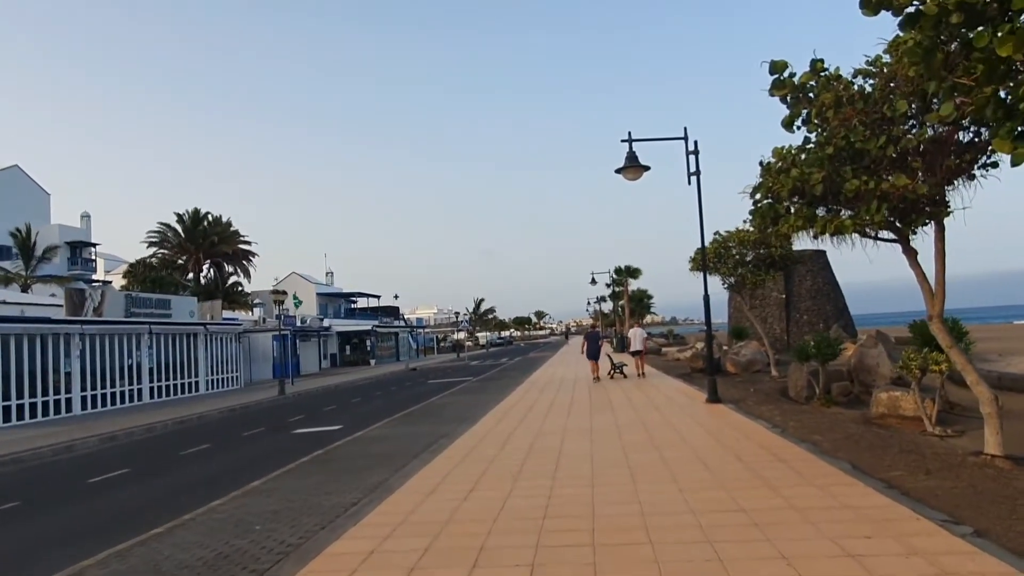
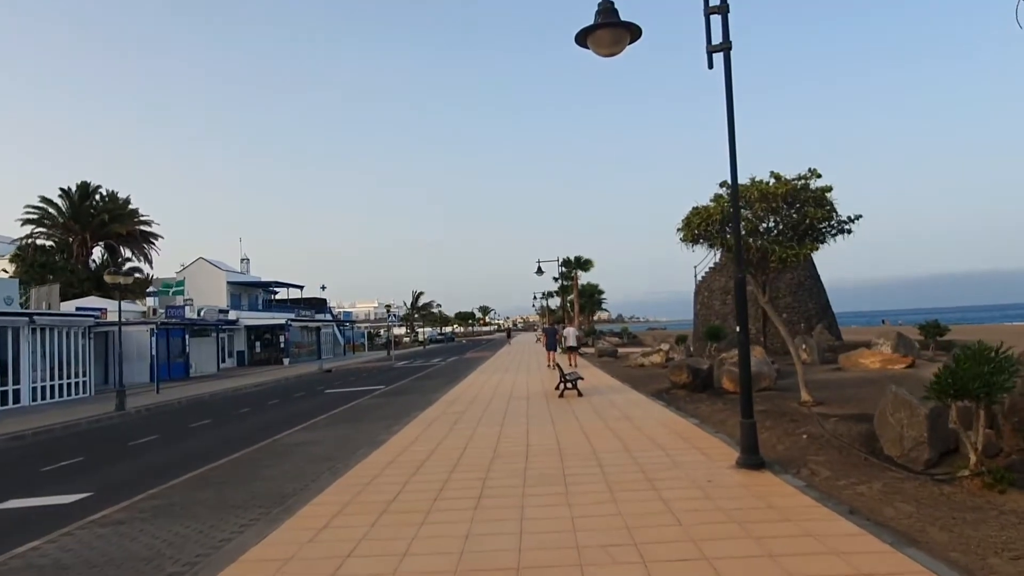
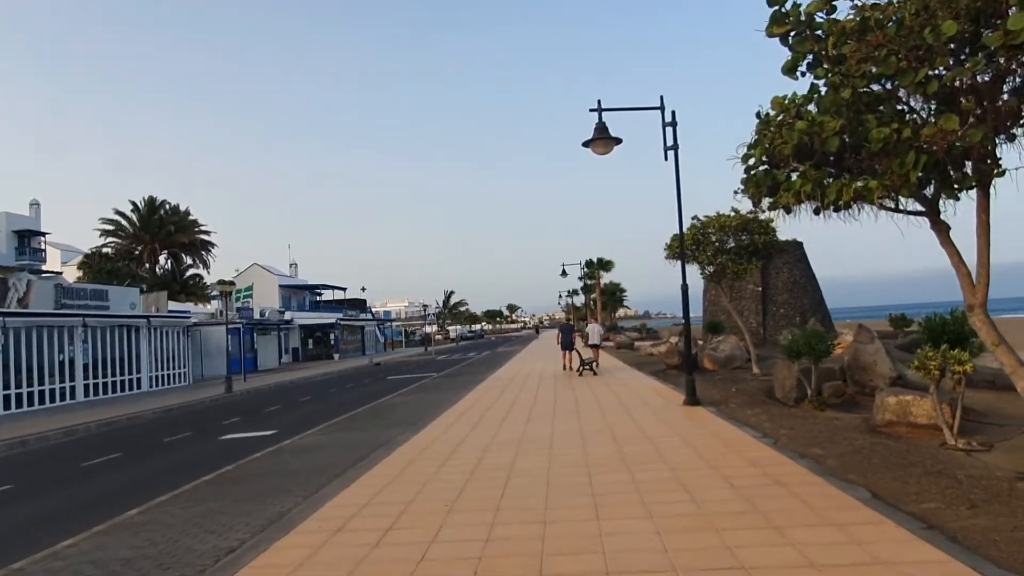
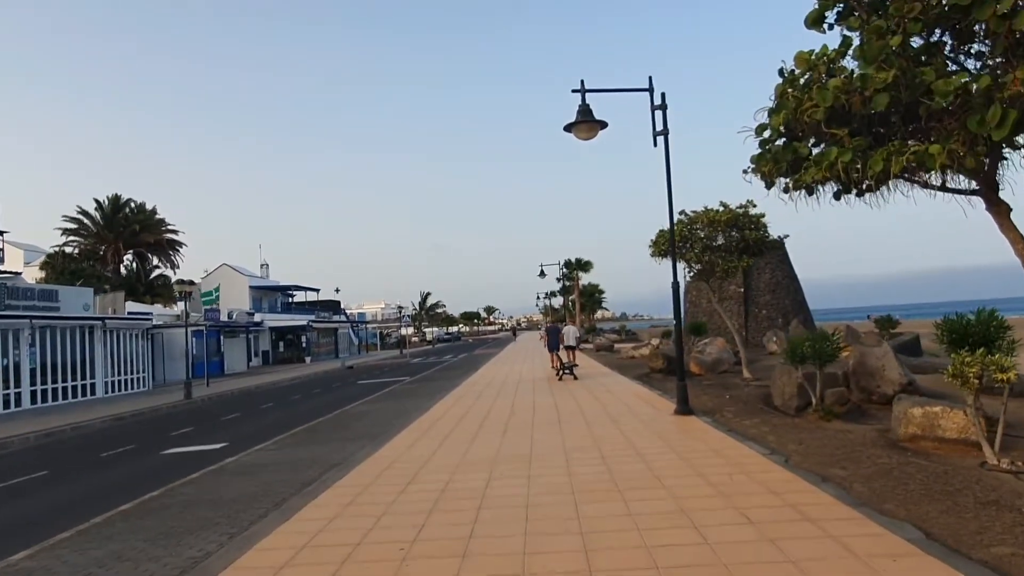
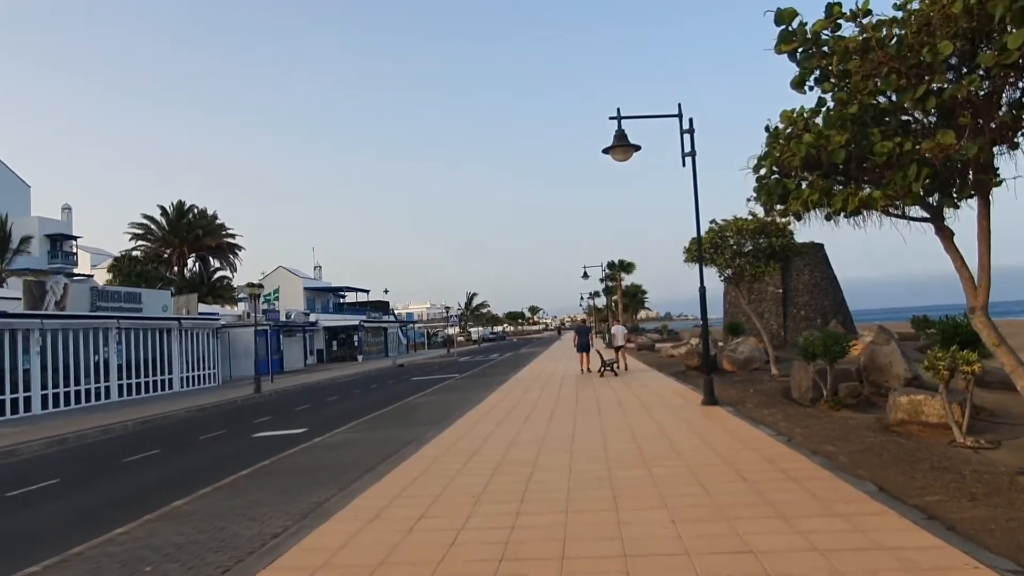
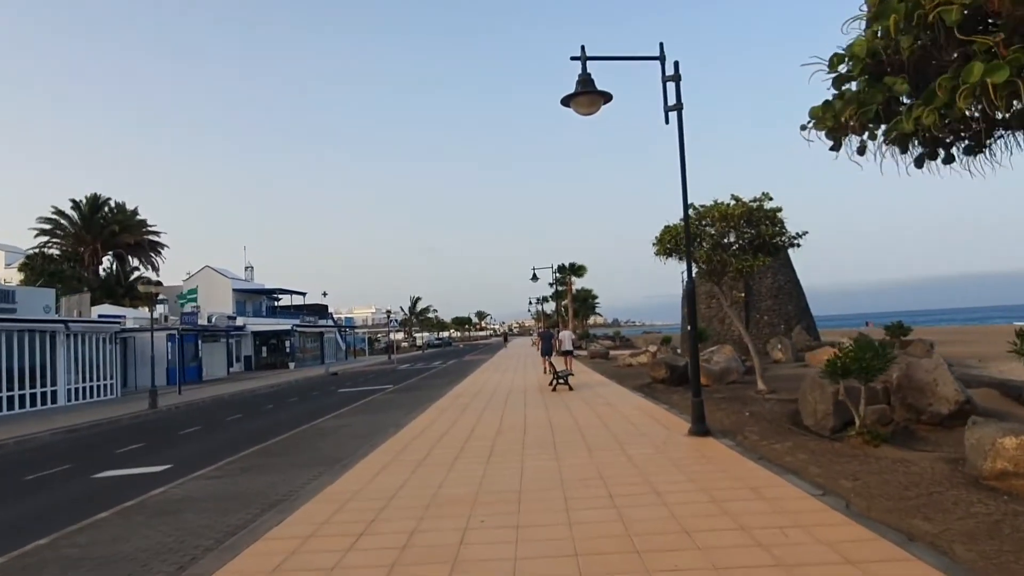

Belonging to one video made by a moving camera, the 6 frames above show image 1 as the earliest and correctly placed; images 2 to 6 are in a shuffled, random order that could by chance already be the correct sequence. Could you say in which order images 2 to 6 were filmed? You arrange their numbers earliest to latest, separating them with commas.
5, 3, 4, 6, 2
